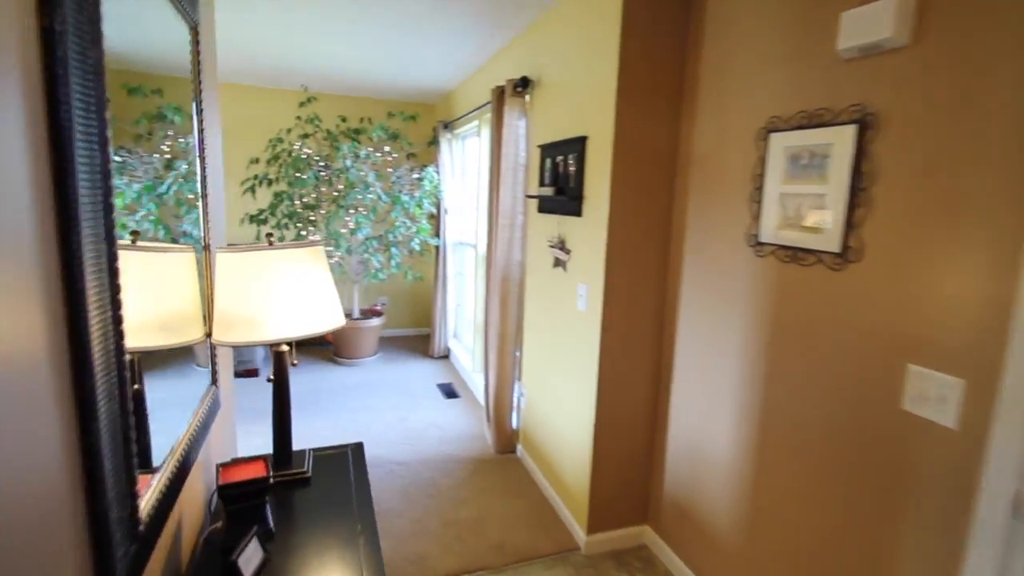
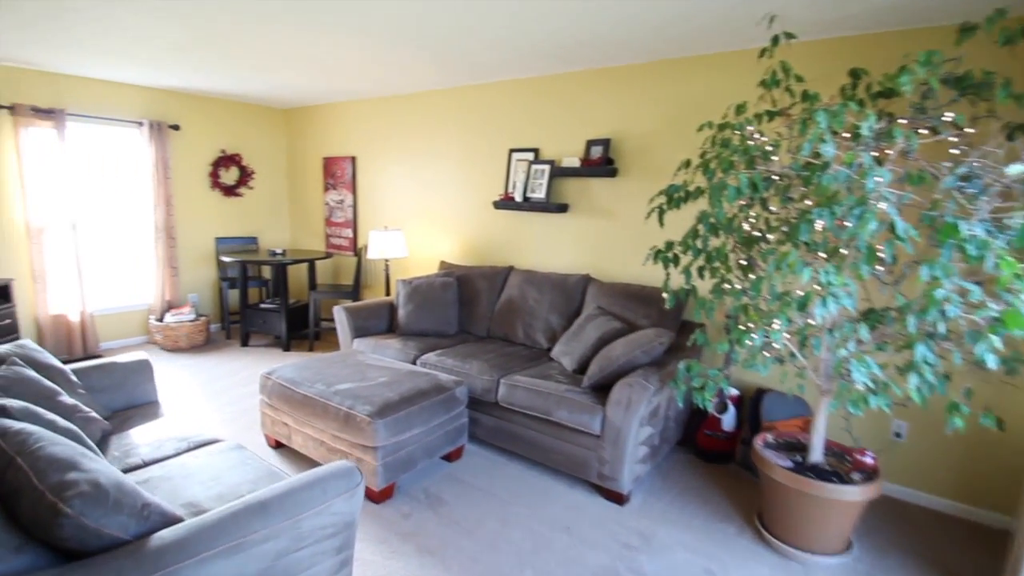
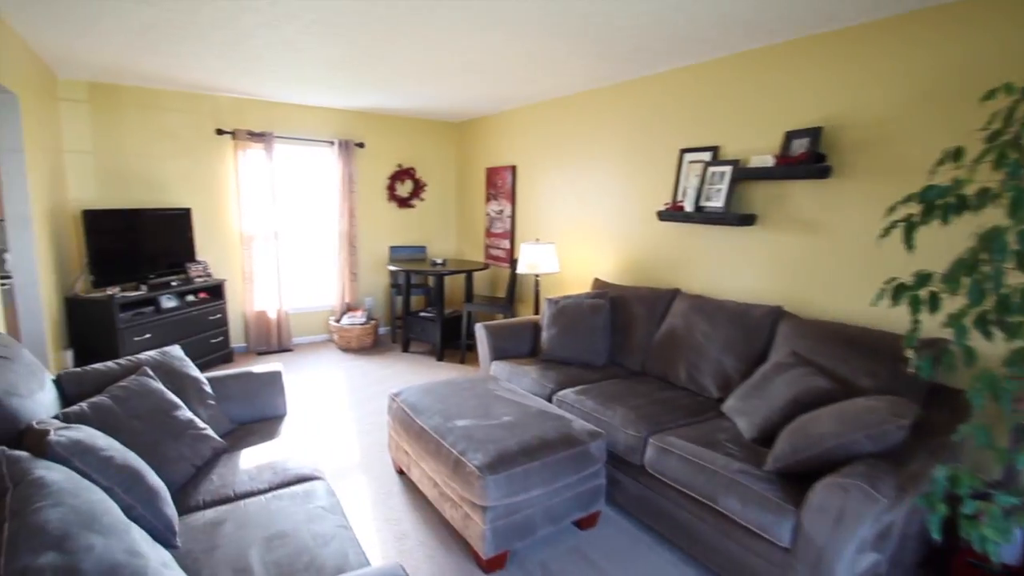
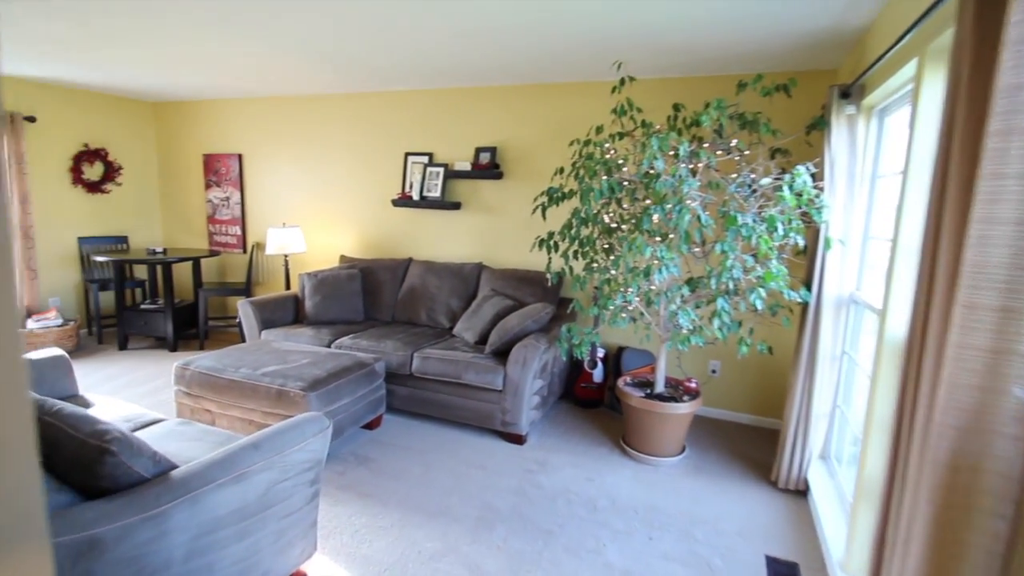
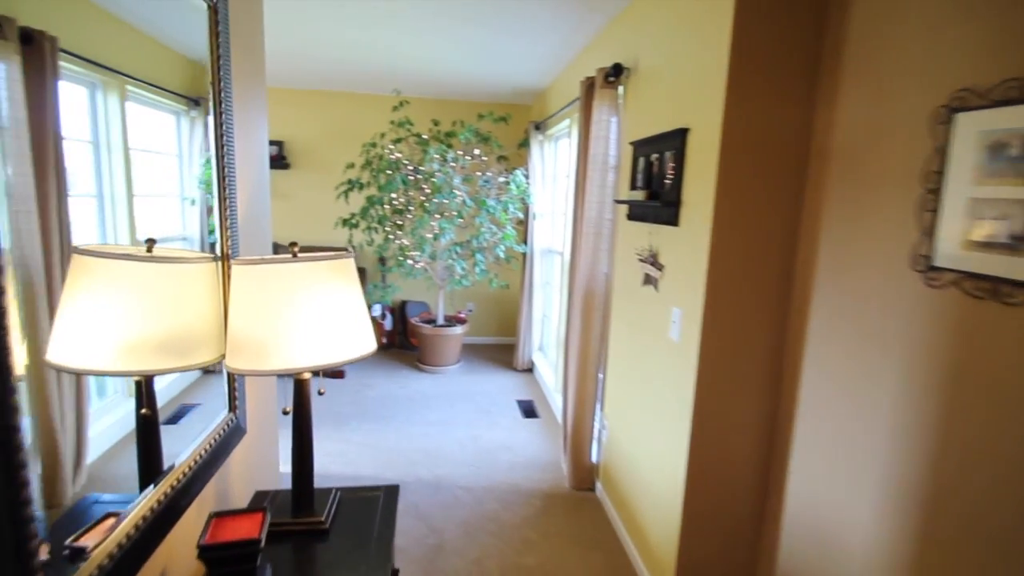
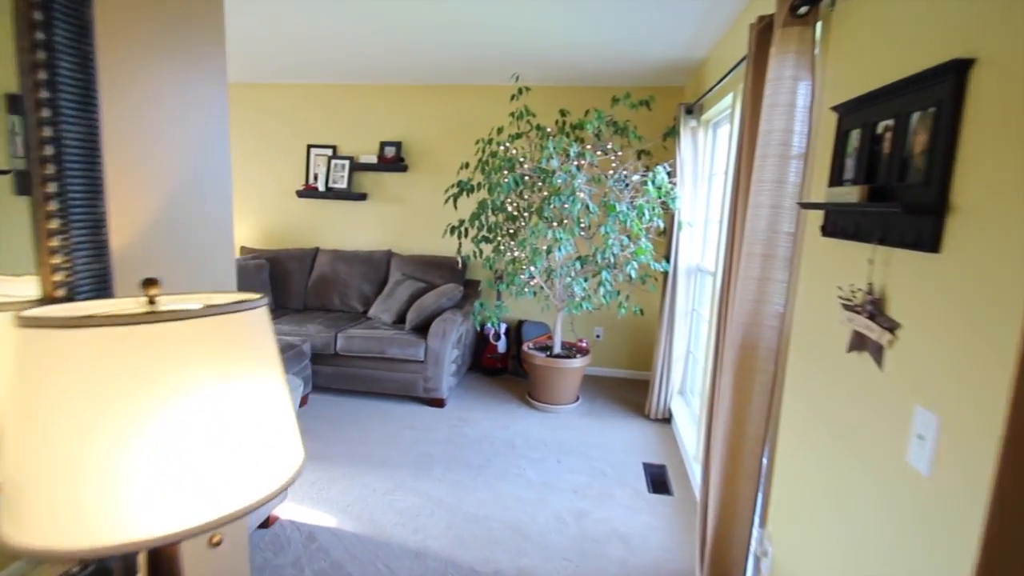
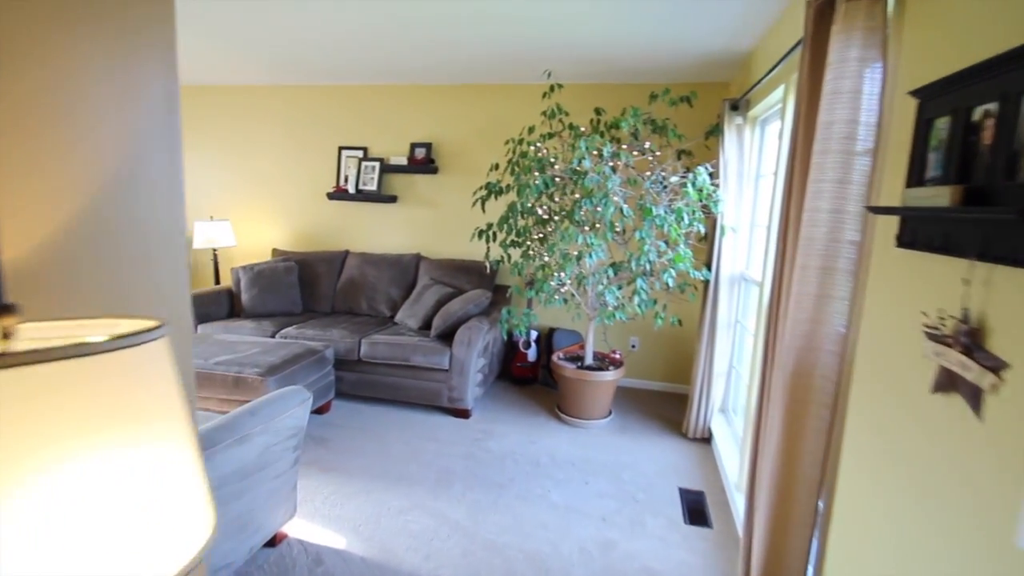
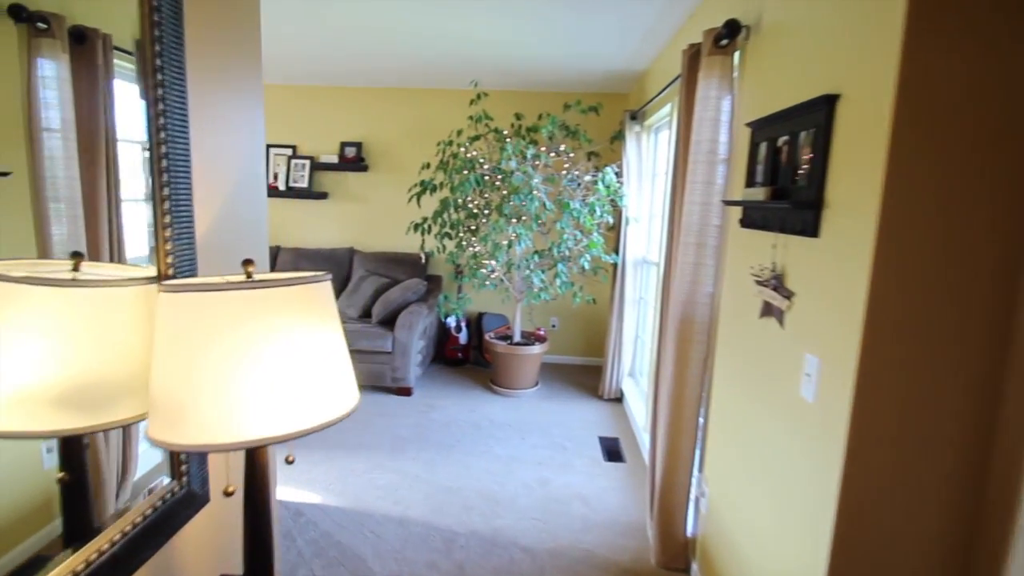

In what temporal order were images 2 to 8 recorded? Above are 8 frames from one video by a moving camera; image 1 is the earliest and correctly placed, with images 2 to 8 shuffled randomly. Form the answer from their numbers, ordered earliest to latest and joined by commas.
5, 8, 6, 7, 4, 2, 3
